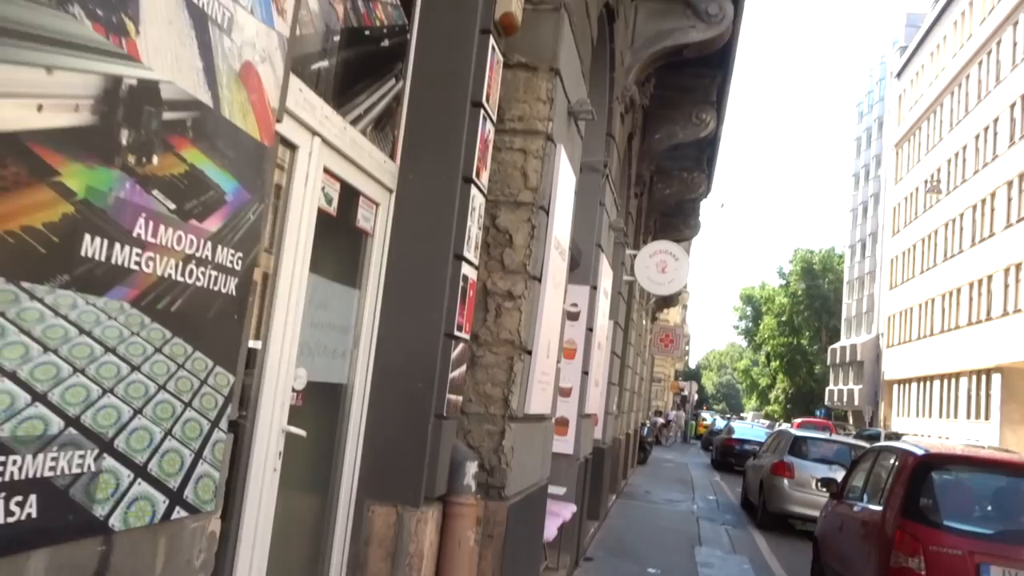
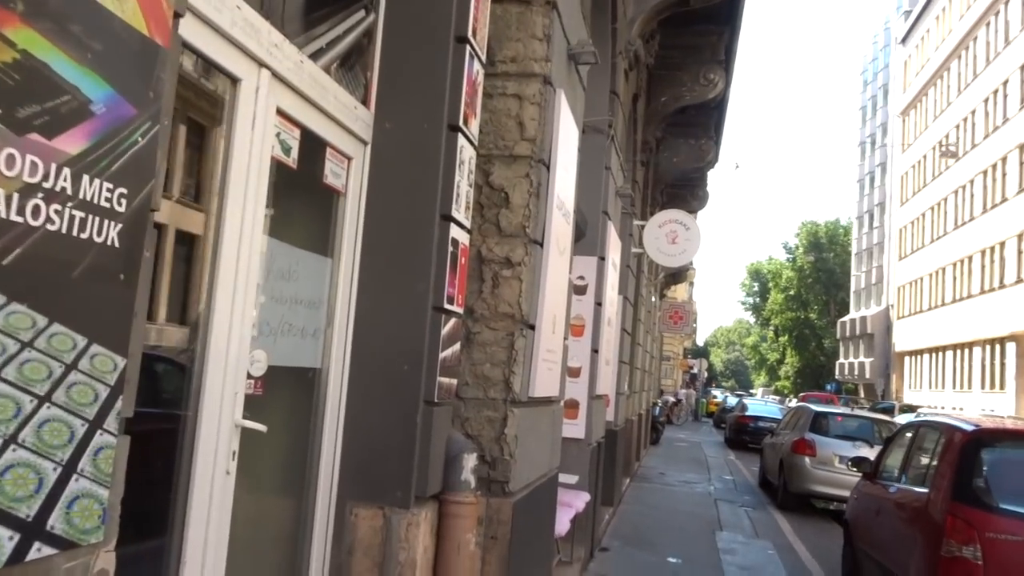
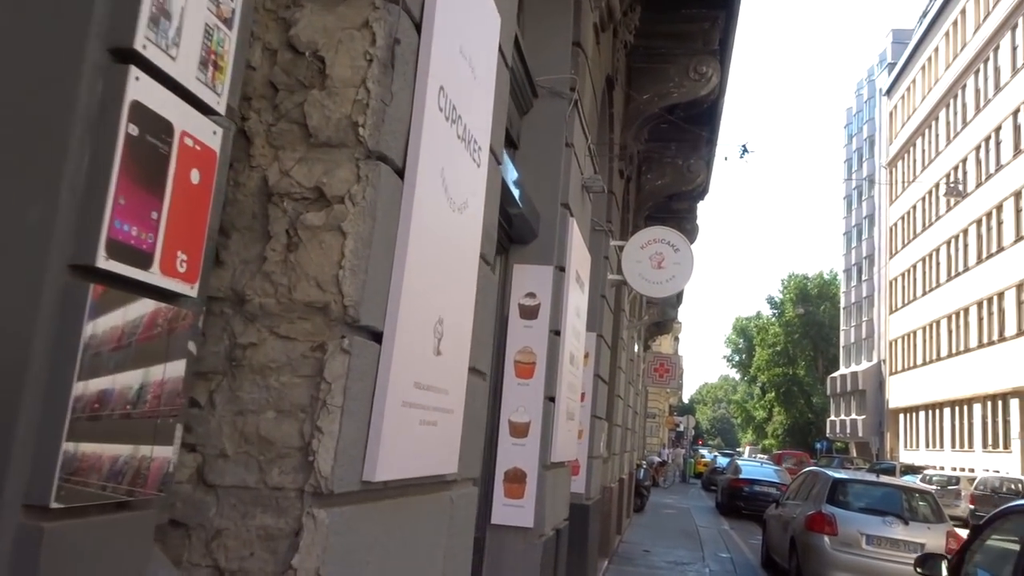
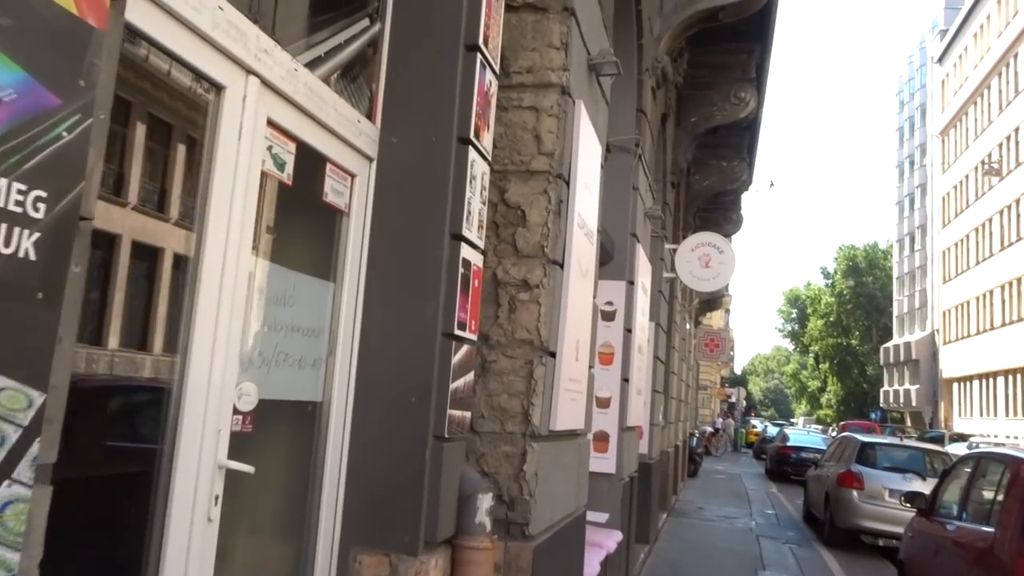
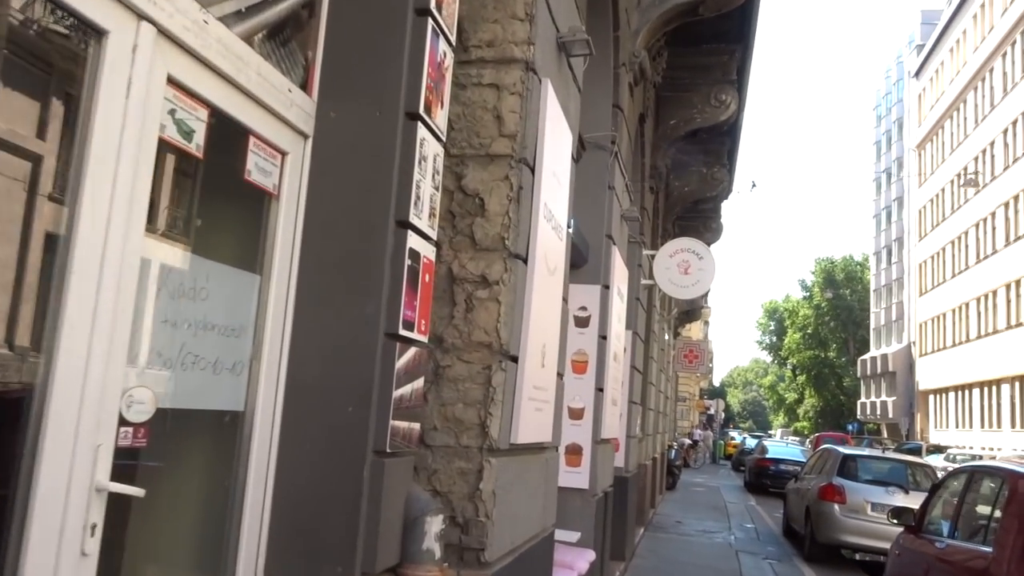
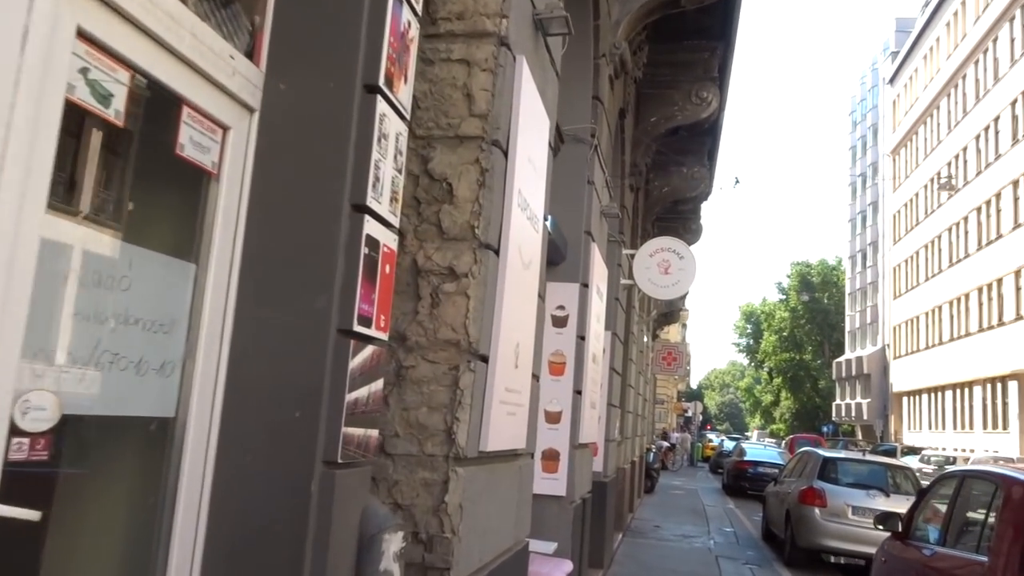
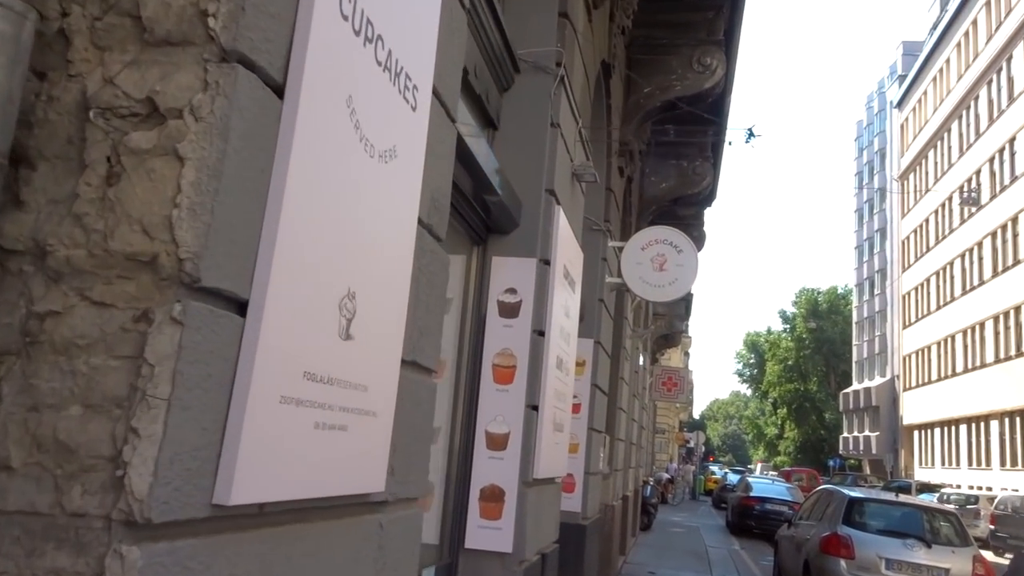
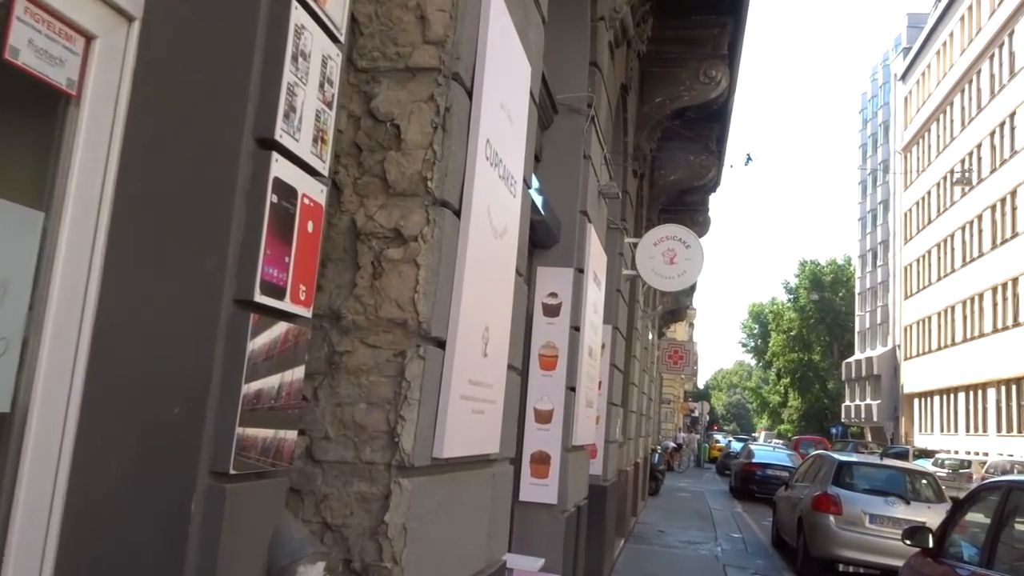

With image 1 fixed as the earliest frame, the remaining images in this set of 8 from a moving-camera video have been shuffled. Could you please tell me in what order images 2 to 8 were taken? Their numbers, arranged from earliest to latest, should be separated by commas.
2, 4, 5, 6, 8, 3, 7
